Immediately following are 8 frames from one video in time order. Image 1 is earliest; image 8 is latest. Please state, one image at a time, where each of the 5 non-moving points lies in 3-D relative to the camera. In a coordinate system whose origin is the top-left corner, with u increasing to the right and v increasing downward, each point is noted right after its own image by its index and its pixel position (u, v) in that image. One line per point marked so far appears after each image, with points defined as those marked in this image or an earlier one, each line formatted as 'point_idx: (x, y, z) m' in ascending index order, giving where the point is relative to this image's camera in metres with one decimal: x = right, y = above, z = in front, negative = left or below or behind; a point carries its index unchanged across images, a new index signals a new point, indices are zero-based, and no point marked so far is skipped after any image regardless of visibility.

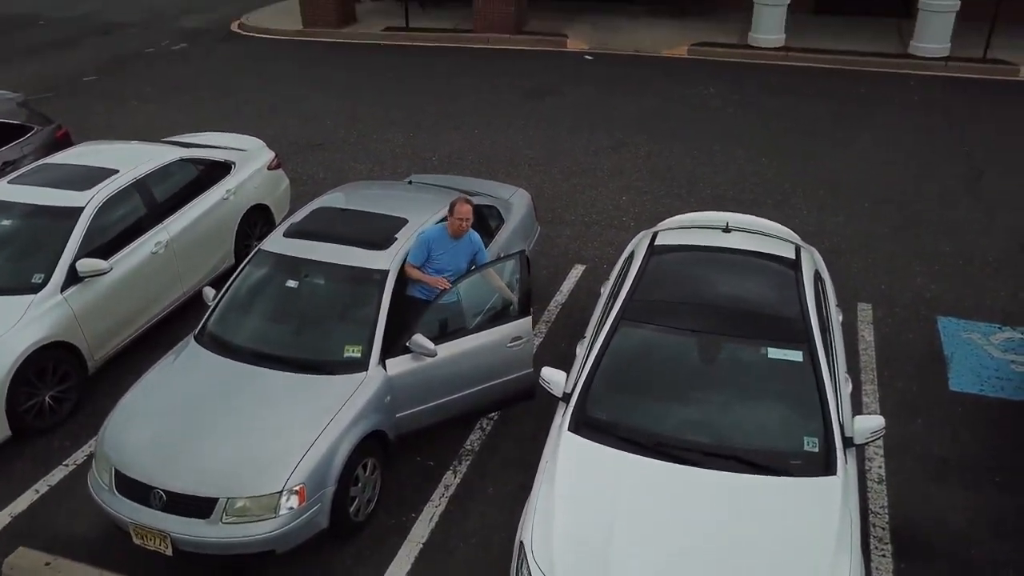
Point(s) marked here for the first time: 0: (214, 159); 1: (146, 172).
0: (-2.5, +1.1, +7.0) m
1: (-2.8, +0.9, +6.3) m
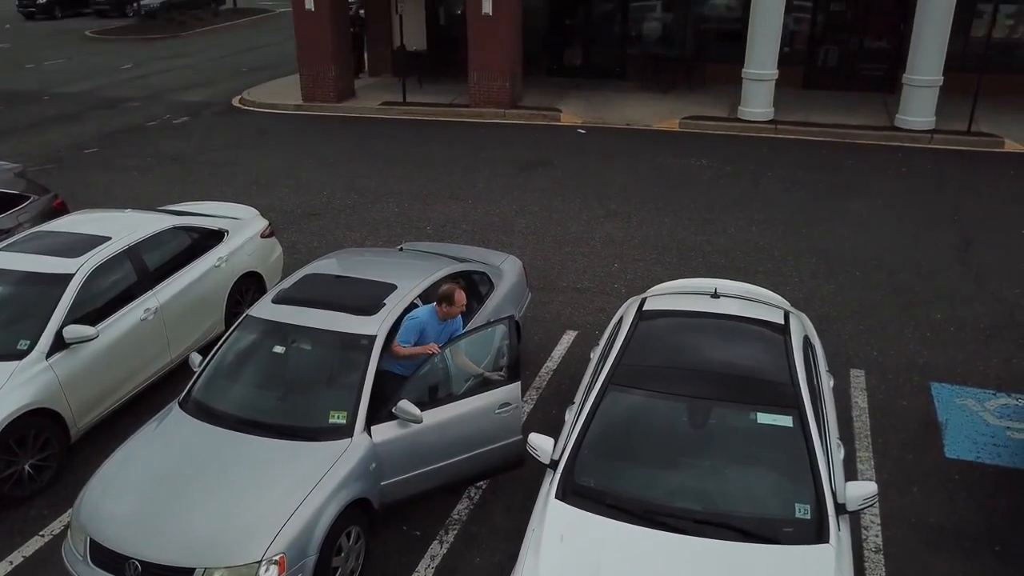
0: (-2.6, +0.5, +7.0) m
1: (-2.9, +0.4, +6.4) m
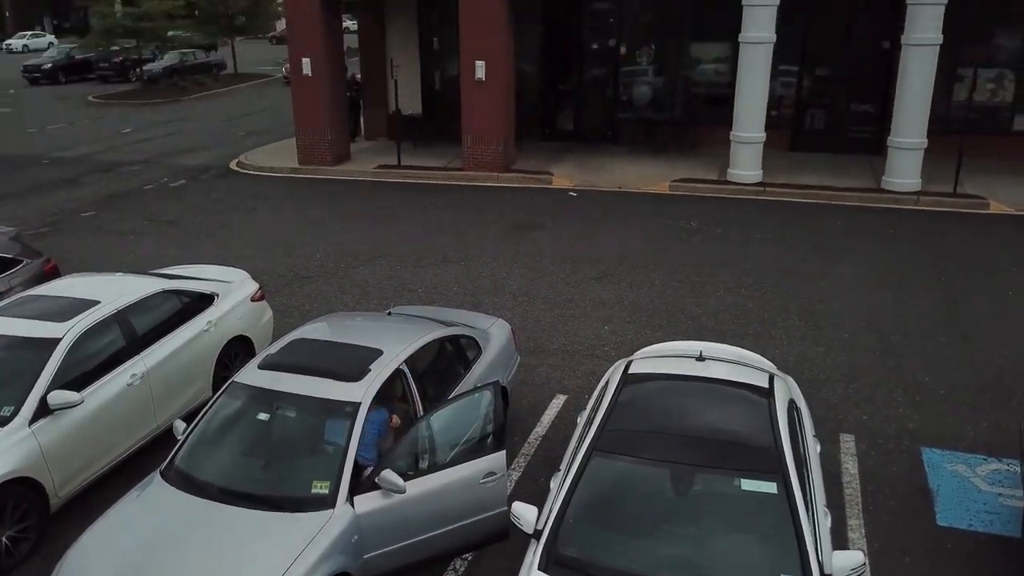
0: (-2.7, 0.0, +7.1) m
1: (-3.0, -0.1, +6.4) m
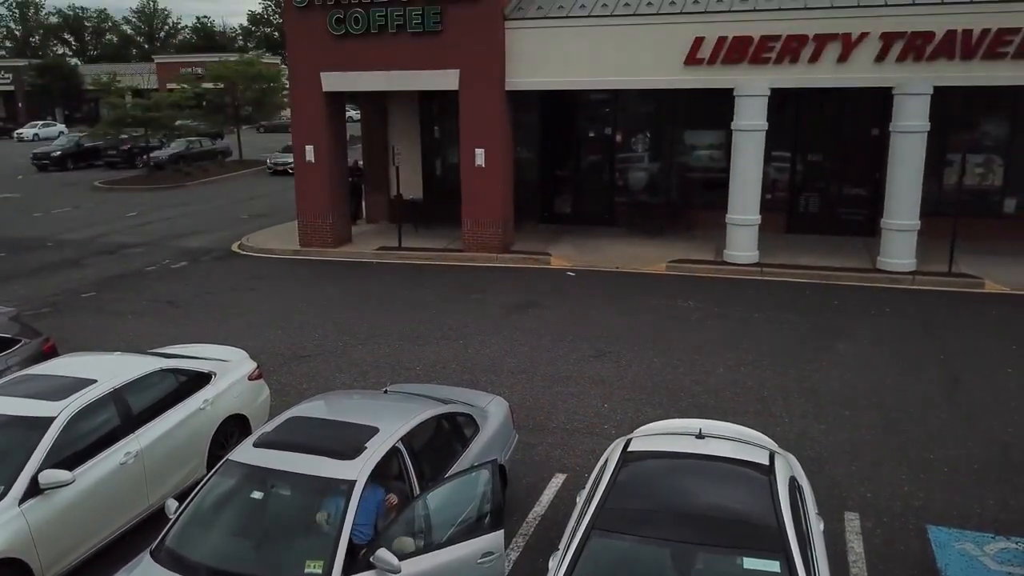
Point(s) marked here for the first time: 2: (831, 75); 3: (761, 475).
0: (-2.7, -0.7, +7.1) m
1: (-3.0, -0.7, +6.4) m
2: (+5.3, +3.5, +13.5) m
3: (+1.5, -1.1, +4.8) m
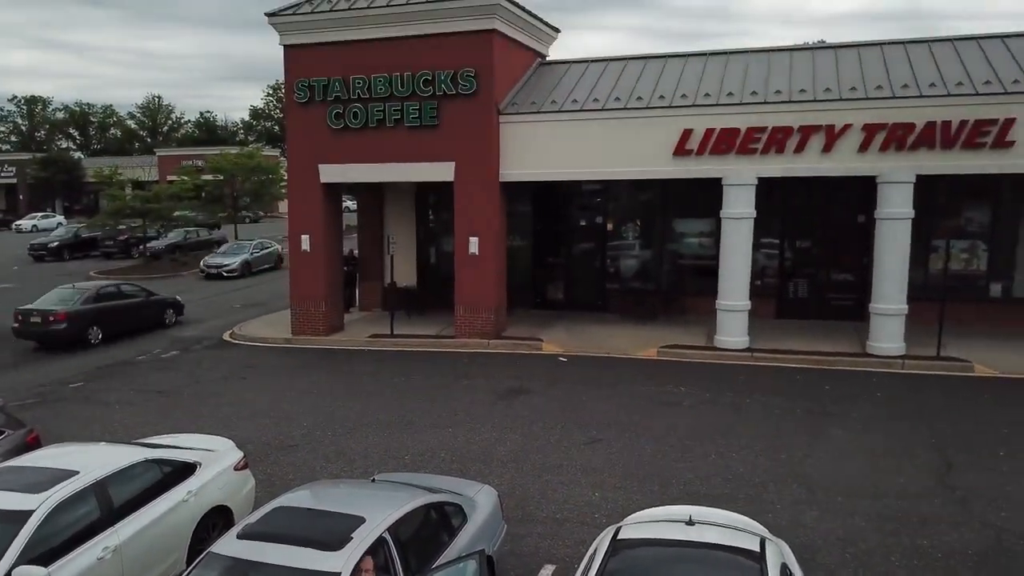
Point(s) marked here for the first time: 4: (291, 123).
0: (-2.8, -1.5, +7.0) m
1: (-3.1, -1.4, +6.3) m
2: (+5.1, +2.1, +13.9) m
3: (+1.4, -1.6, +4.7) m
4: (-4.6, +3.3, +16.6) m
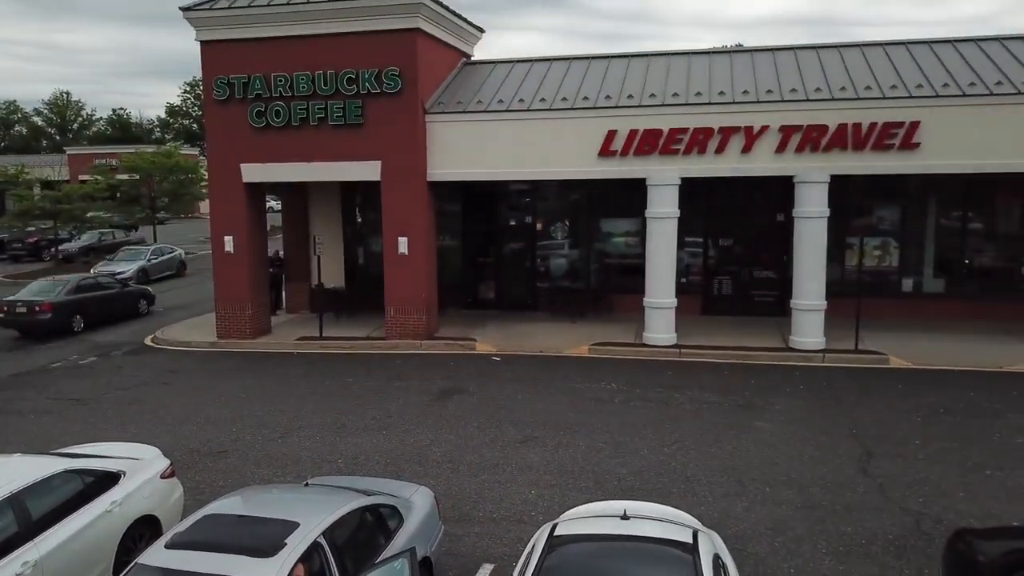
0: (-3.4, -1.5, +6.7) m
1: (-3.6, -1.5, +6.0) m
2: (+3.9, +2.2, +14.3) m
3: (+1.0, -1.6, +4.8) m
4: (-6.0, +3.3, +16.1) m
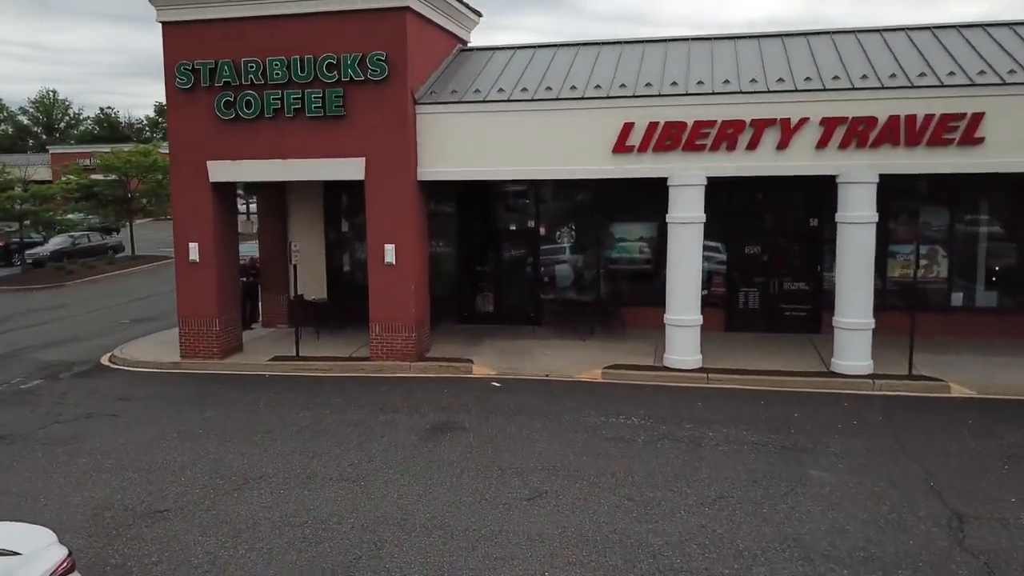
0: (-3.3, -1.7, +4.9) m
1: (-3.5, -1.7, +4.2) m
2: (+4.0, +1.9, +12.5) m
3: (+1.1, -1.8, +3.0) m
4: (-5.9, +3.1, +14.3) m
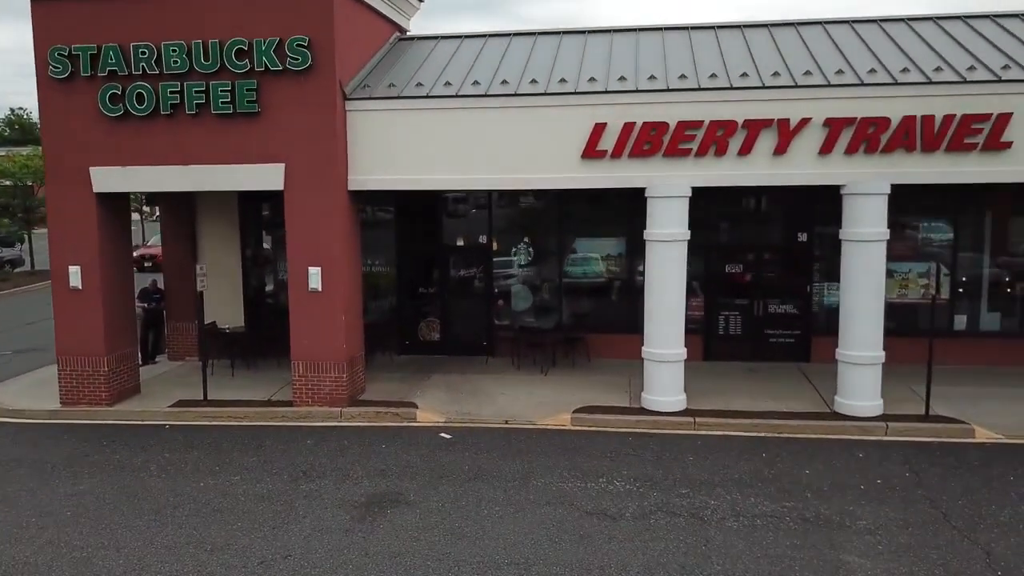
0: (-3.3, -2.1, +2.6) m
1: (-3.5, -2.1, +1.8) m
2: (+3.3, +1.6, +10.8) m
3: (+1.2, -2.1, +1.0) m
4: (-6.7, +2.6, +11.8) m
